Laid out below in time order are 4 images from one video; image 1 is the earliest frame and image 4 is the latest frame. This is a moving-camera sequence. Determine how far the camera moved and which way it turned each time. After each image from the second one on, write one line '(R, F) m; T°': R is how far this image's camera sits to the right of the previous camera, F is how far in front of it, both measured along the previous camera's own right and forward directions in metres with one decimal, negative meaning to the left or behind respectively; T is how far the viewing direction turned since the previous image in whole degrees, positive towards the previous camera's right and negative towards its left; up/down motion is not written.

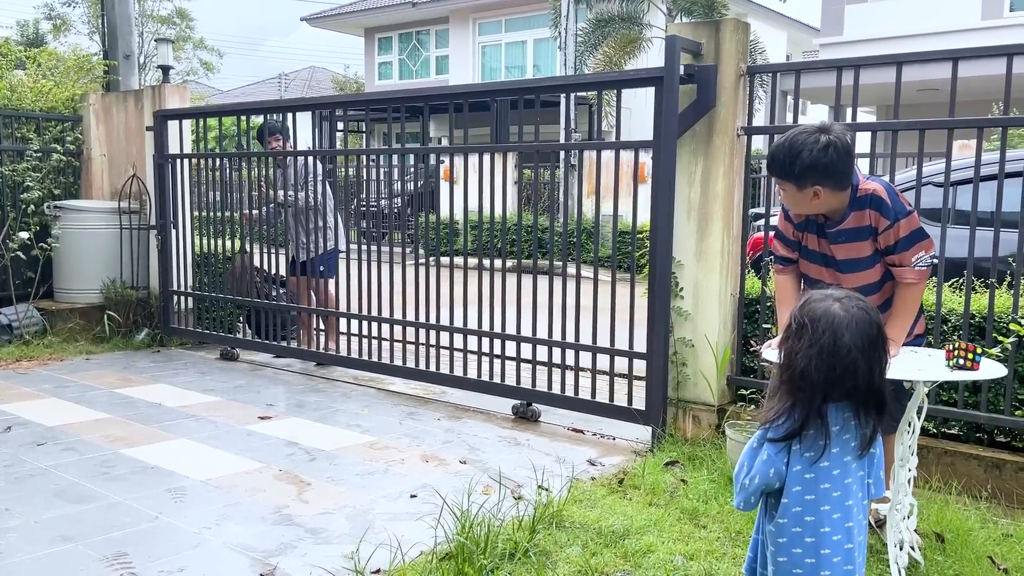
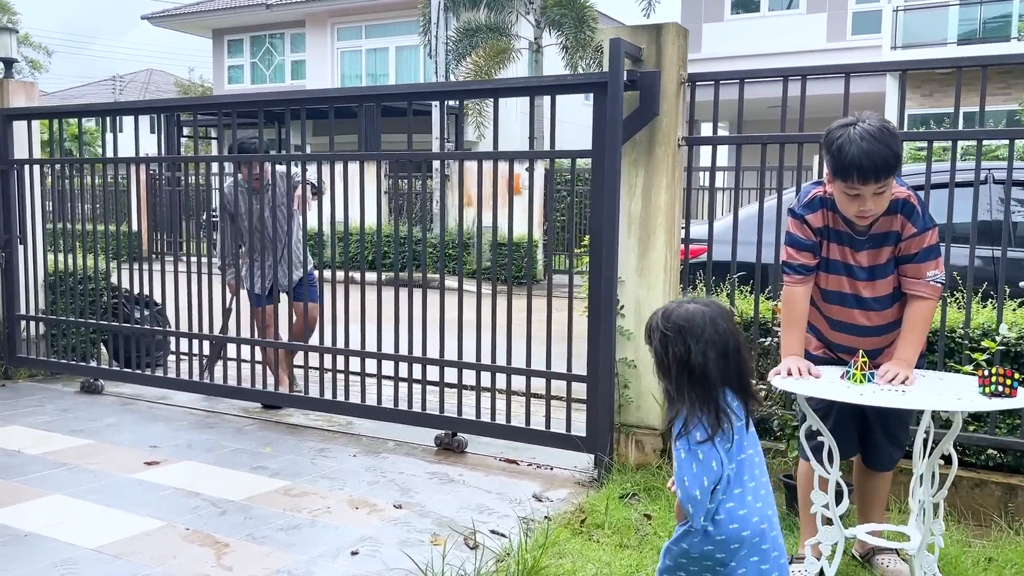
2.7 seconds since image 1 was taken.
(-0.4, +0.4) m; +10°
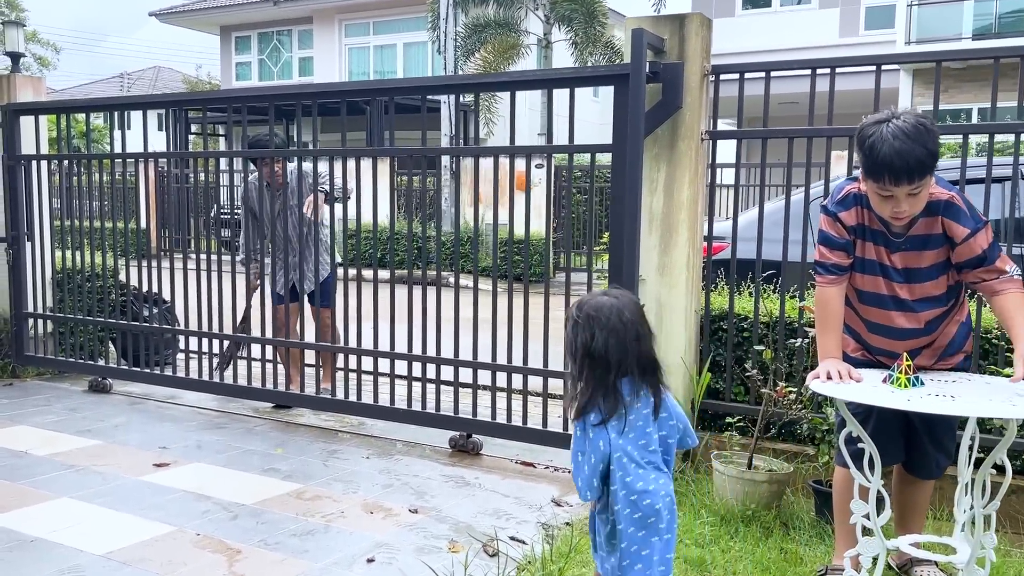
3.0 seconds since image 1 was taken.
(-0.1, +0.1) m; 0°
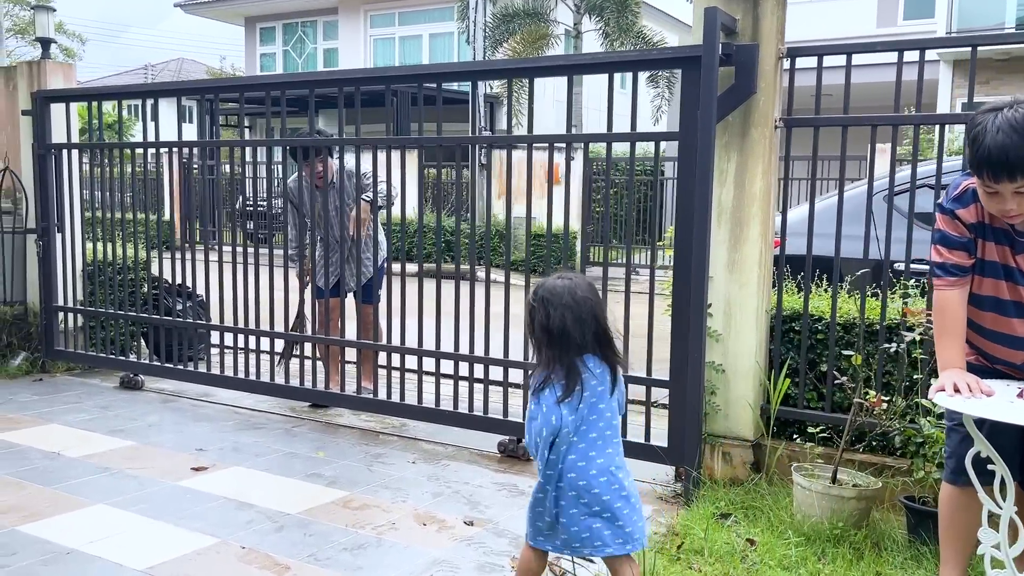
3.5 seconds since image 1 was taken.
(-0.2, +0.2) m; -1°
